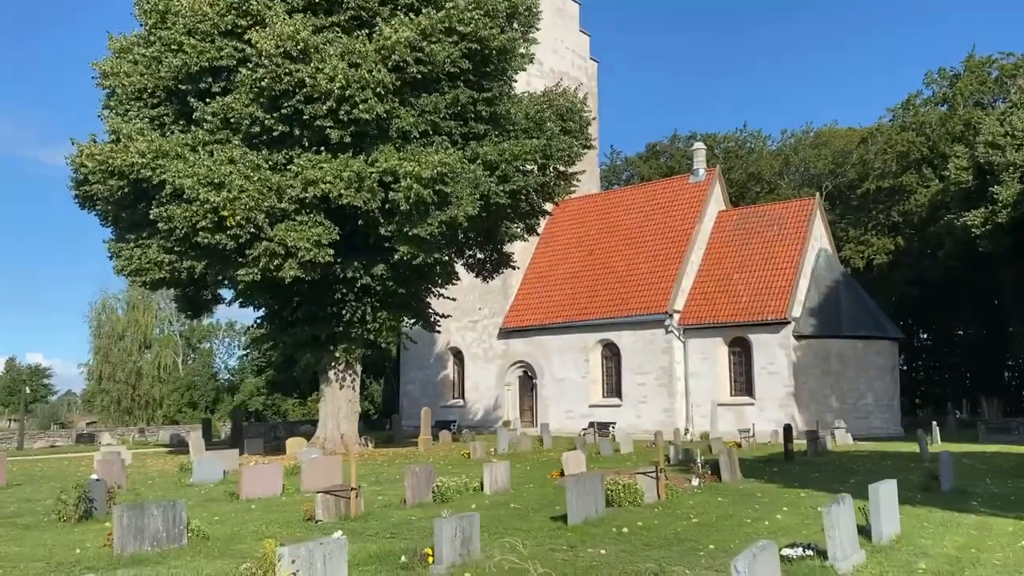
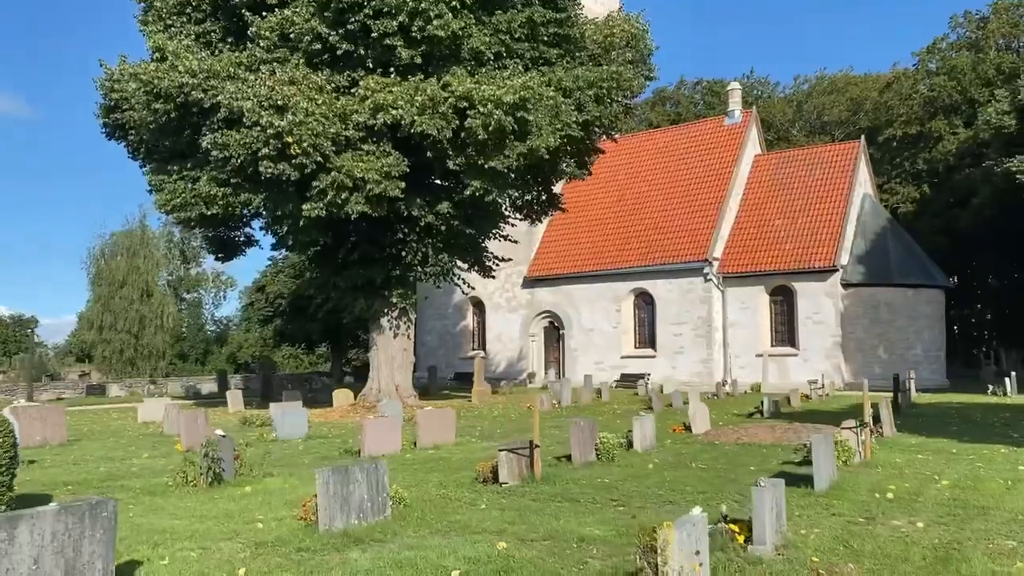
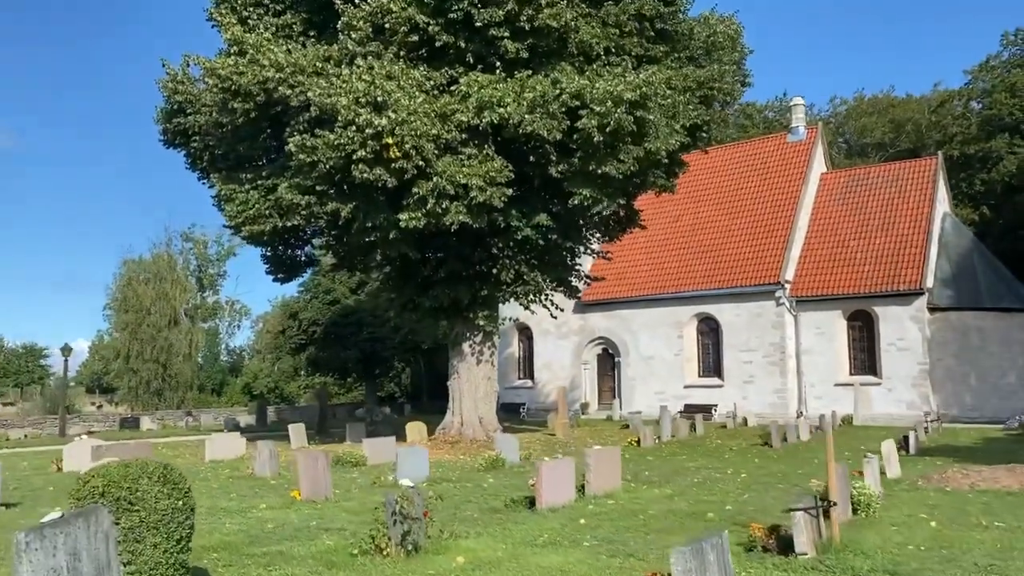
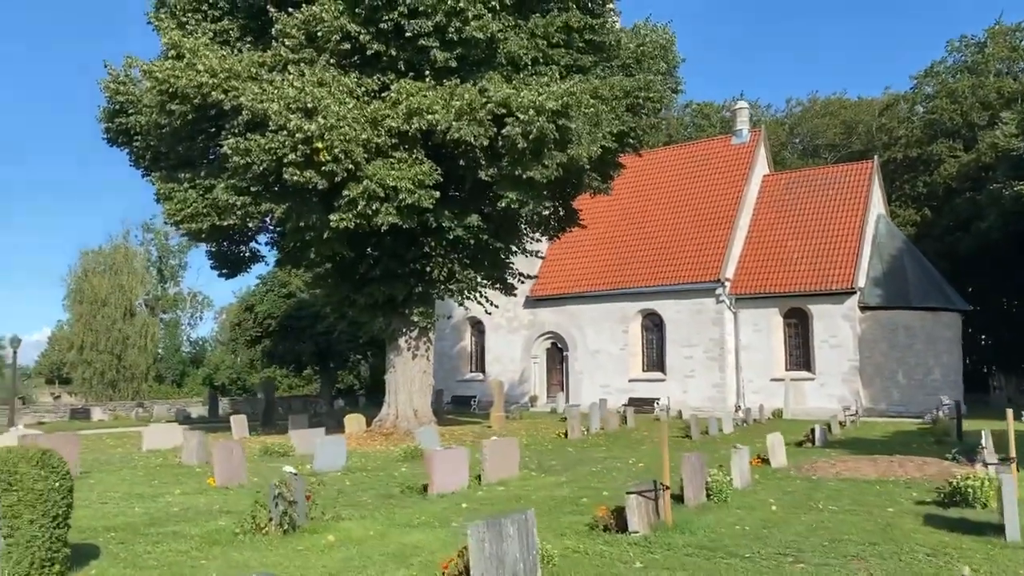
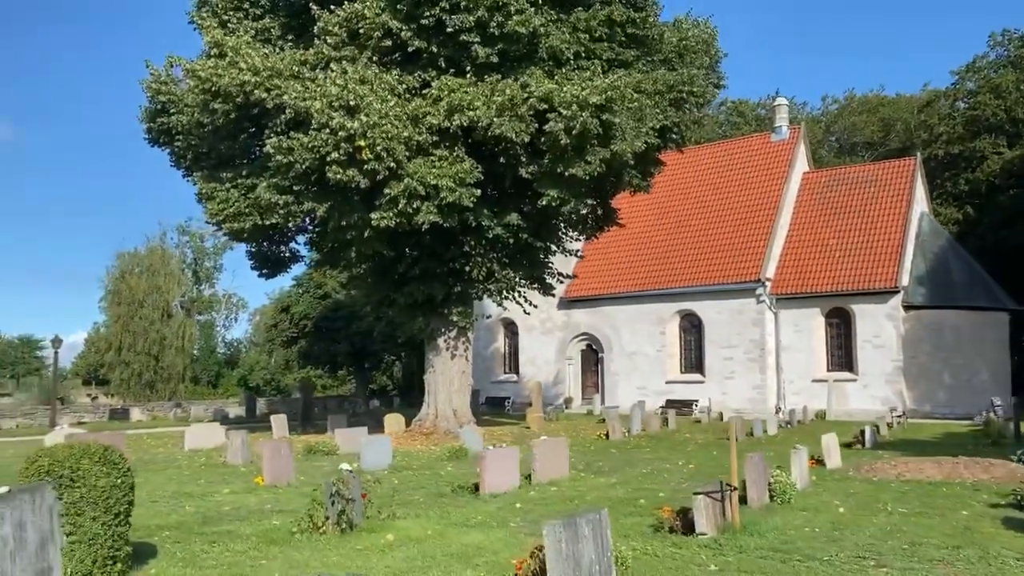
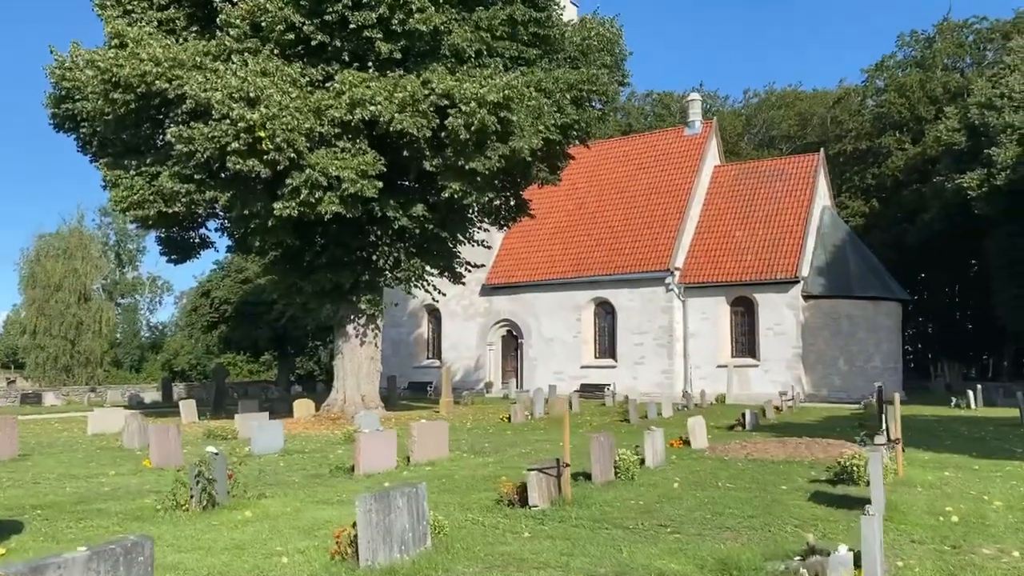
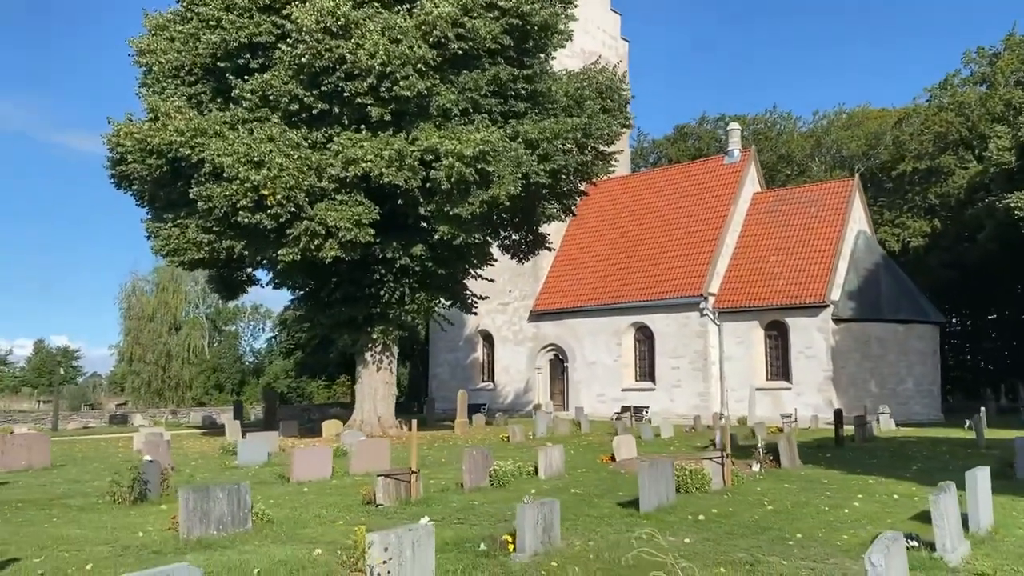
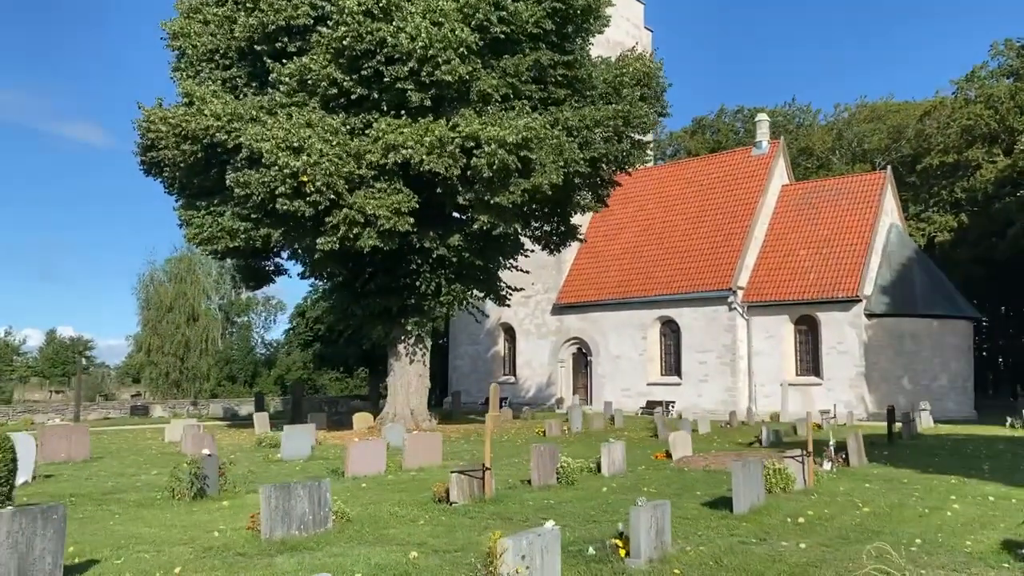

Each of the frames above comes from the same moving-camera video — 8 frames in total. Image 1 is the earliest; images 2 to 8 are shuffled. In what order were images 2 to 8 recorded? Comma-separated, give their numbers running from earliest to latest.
7, 8, 2, 6, 4, 5, 3
